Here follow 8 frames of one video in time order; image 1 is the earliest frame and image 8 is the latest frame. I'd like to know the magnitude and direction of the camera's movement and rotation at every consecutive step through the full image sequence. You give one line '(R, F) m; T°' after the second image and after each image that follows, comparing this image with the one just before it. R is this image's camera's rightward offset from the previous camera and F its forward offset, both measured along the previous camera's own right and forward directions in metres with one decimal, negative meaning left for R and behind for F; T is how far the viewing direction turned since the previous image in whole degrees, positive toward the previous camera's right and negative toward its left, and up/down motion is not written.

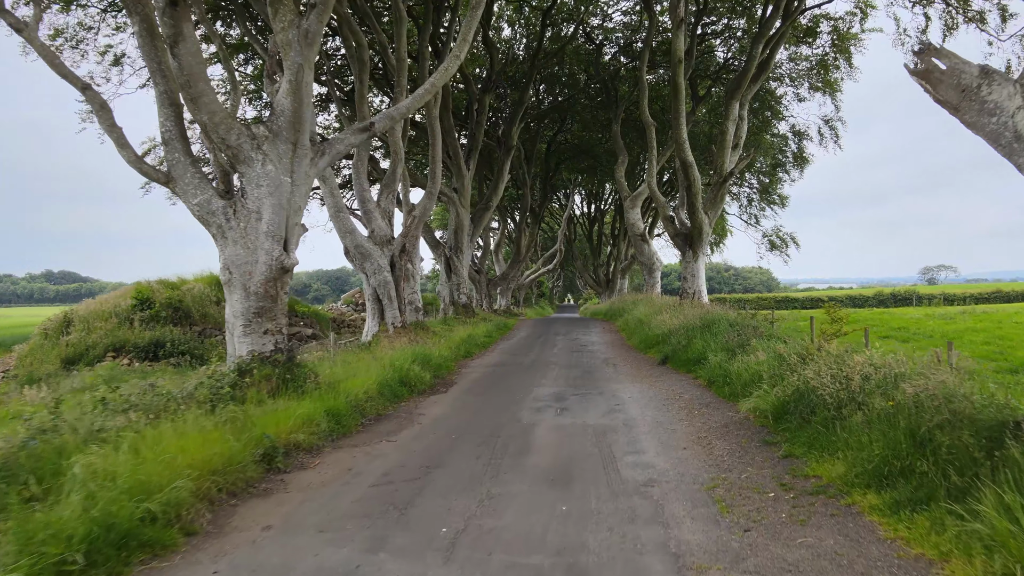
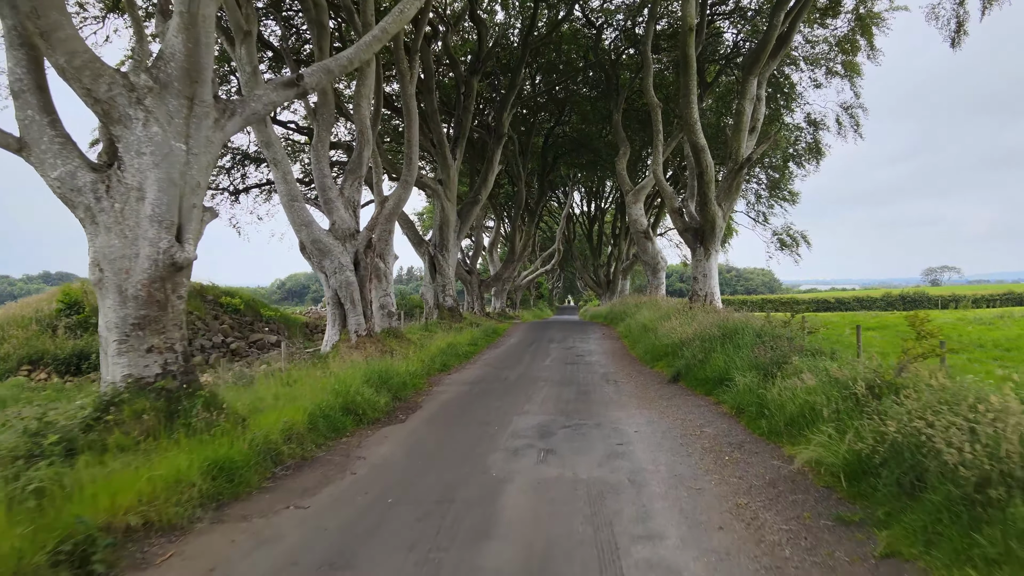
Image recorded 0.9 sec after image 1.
(+0.2, +2.0) m; 0°
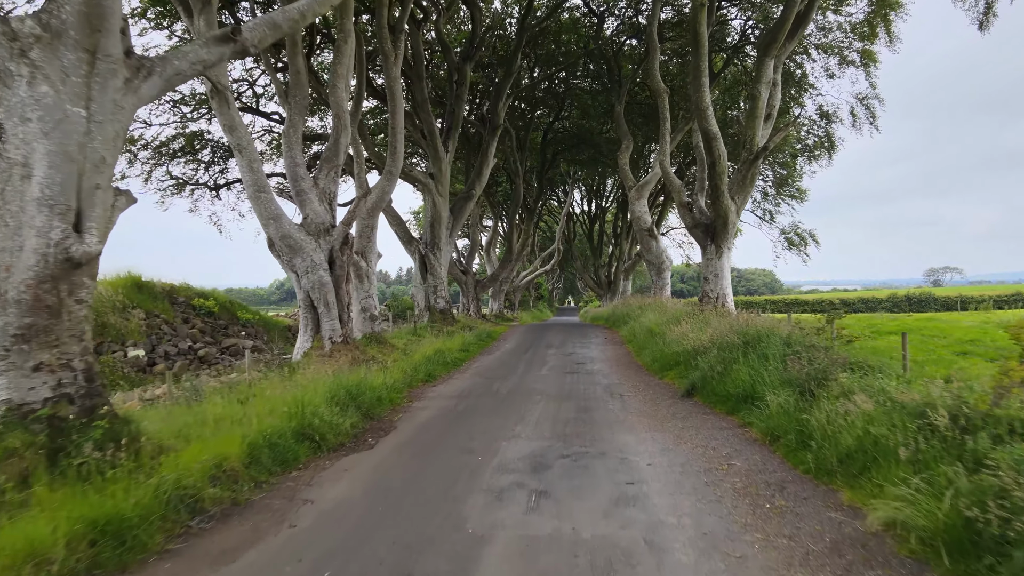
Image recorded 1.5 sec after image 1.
(+0.1, +1.2) m; 0°
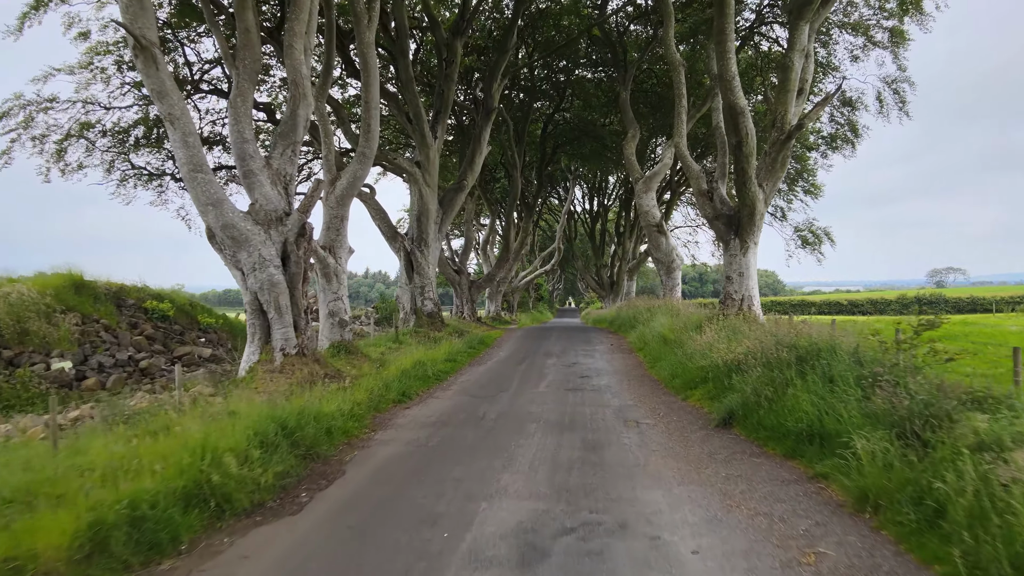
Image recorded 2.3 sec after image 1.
(+0.1, +1.8) m; 0°
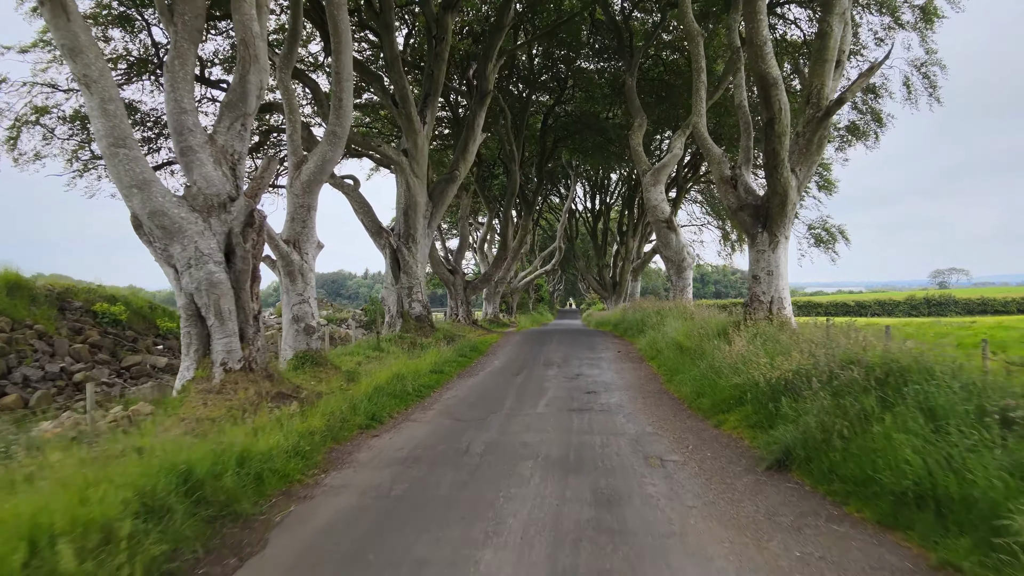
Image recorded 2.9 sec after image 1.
(+0.1, +1.5) m; 0°
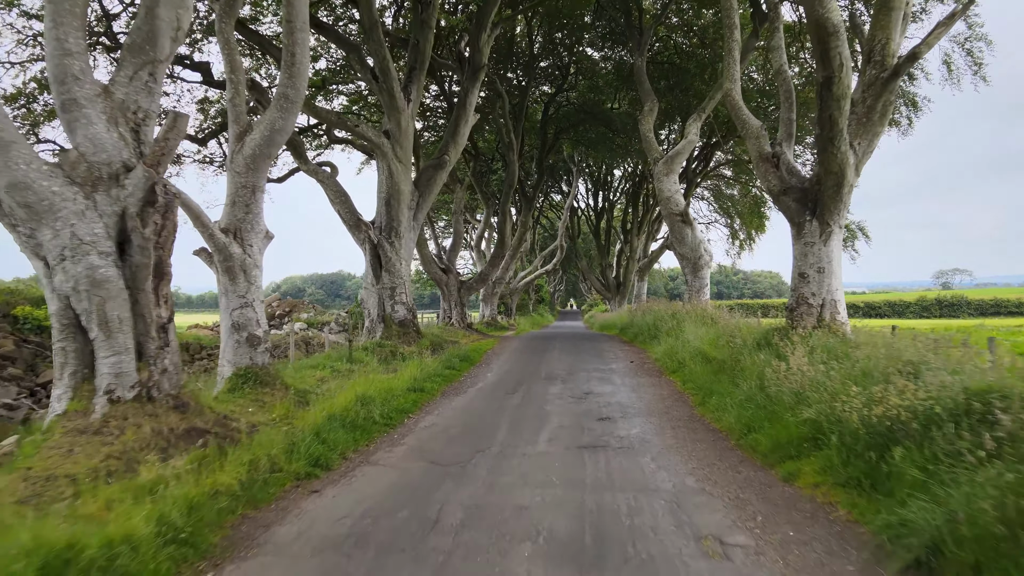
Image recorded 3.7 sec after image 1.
(+0.1, +1.9) m; 0°
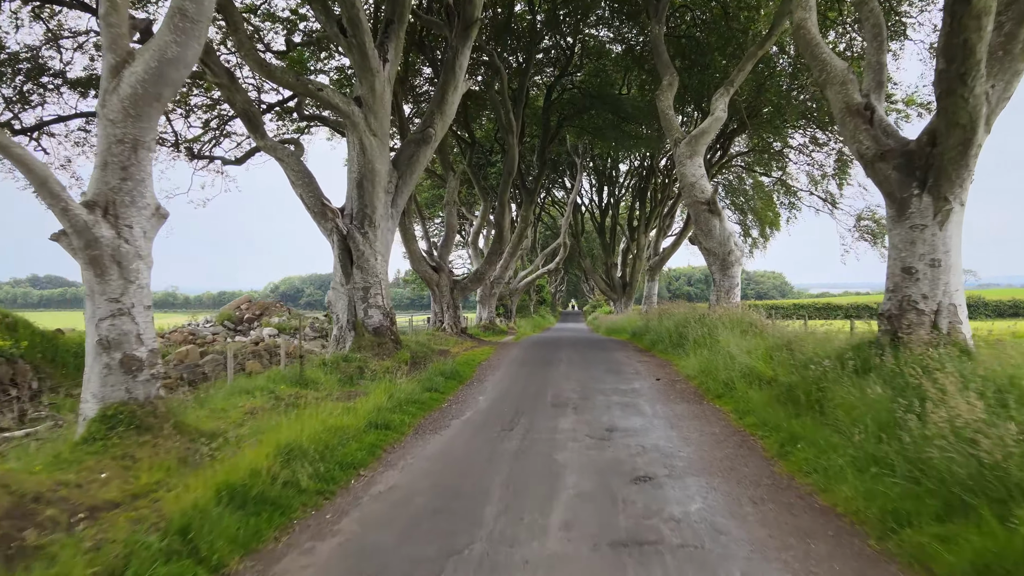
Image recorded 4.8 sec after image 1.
(0.0, +2.4) m; 0°
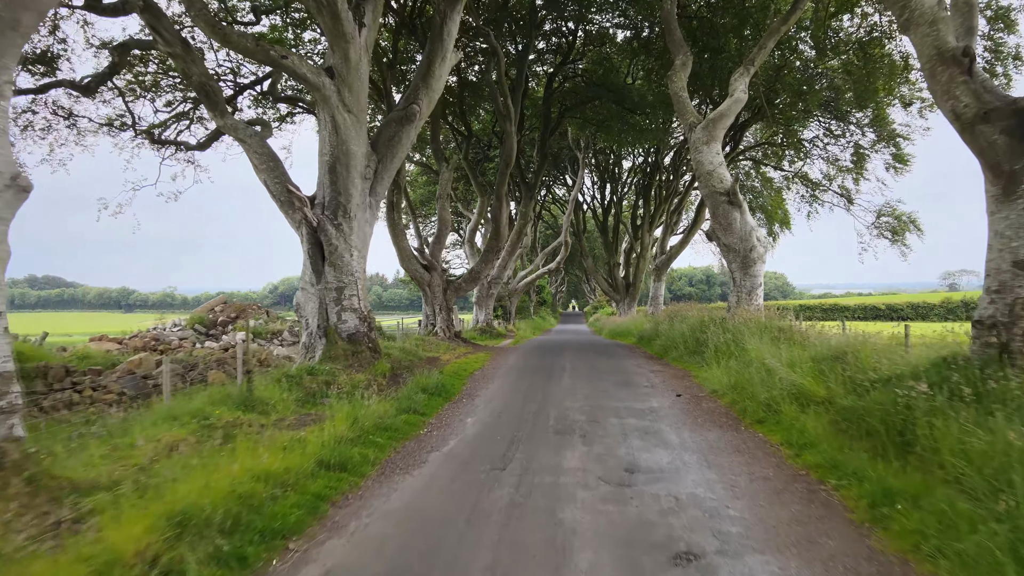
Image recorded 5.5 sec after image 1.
(0.0, +1.5) m; 0°
